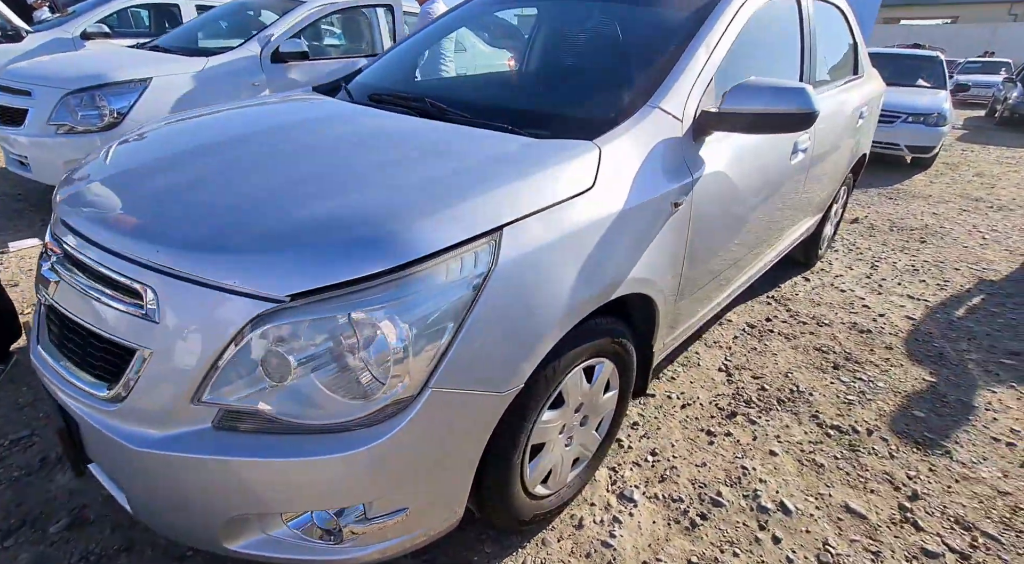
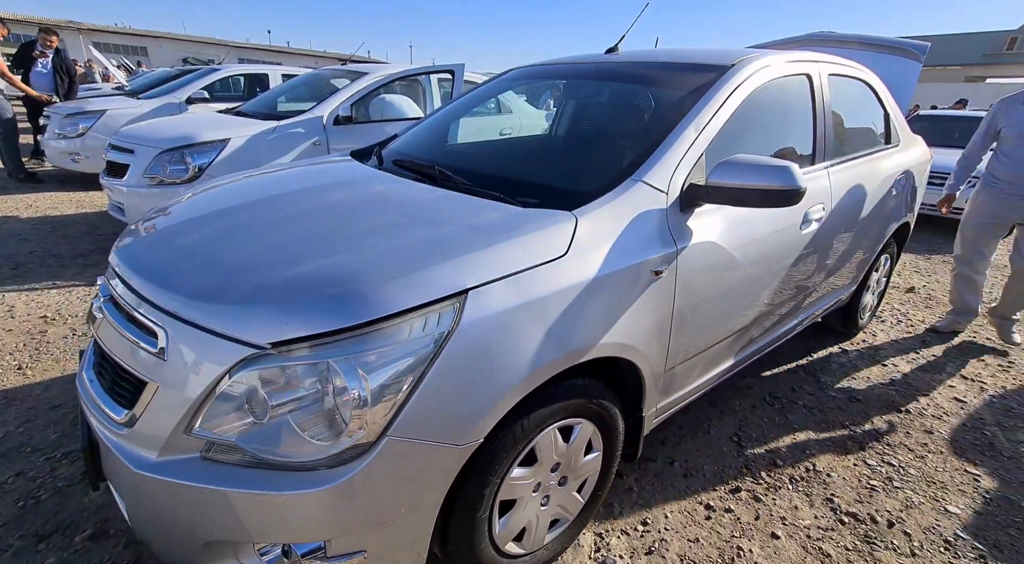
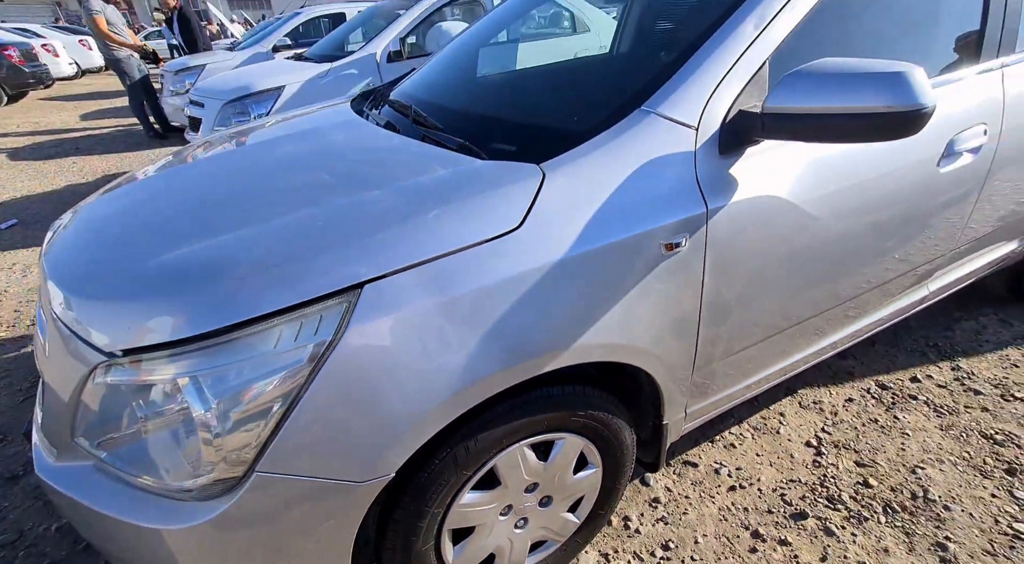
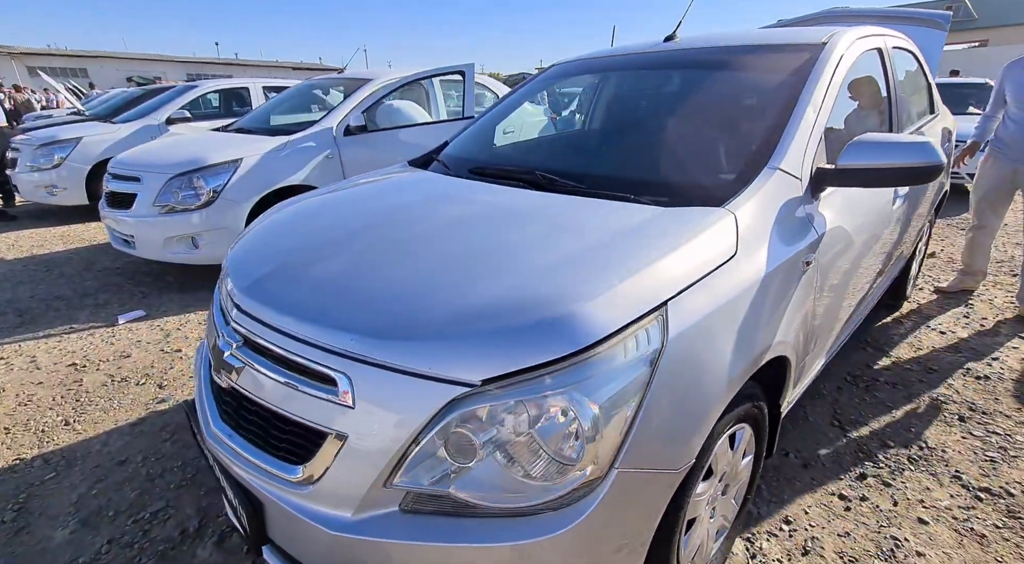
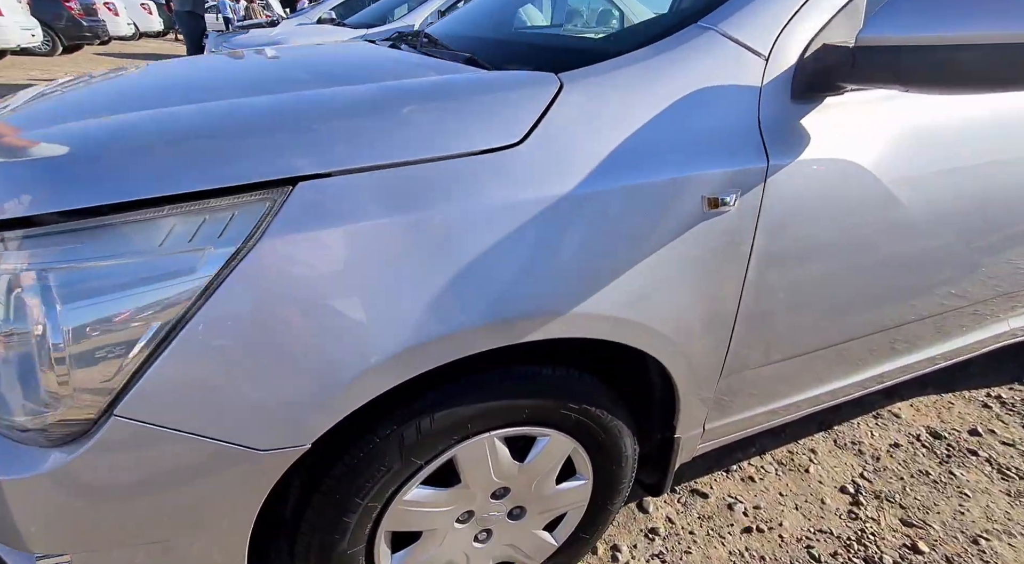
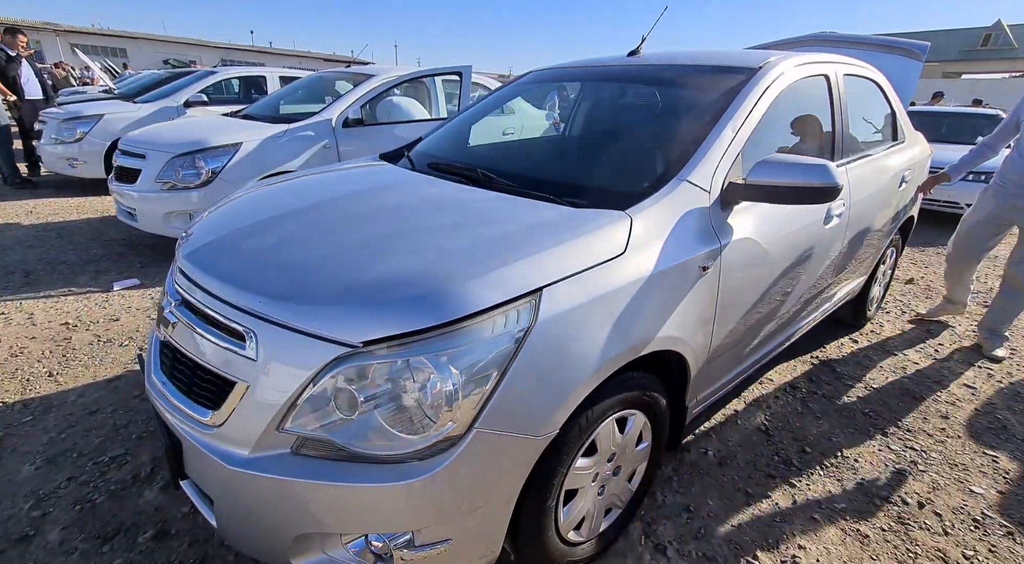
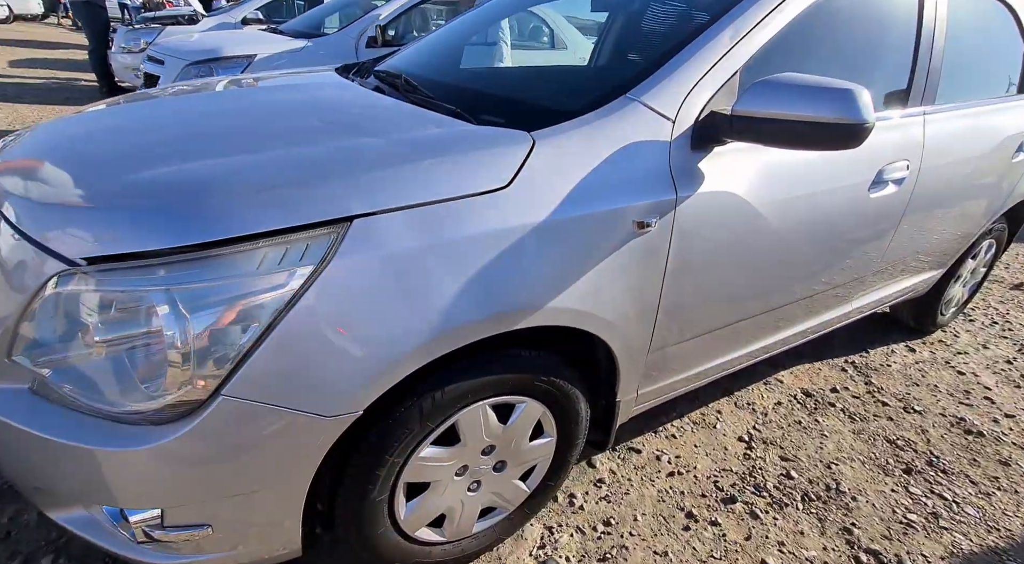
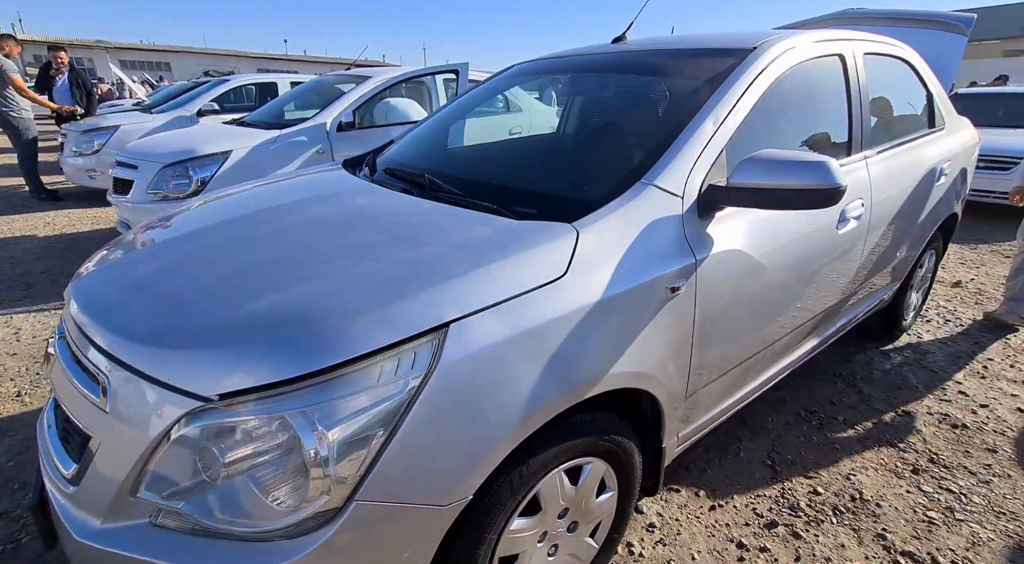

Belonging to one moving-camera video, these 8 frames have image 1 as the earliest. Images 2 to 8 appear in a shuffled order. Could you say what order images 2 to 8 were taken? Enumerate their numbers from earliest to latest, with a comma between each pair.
7, 5, 3, 8, 2, 6, 4
